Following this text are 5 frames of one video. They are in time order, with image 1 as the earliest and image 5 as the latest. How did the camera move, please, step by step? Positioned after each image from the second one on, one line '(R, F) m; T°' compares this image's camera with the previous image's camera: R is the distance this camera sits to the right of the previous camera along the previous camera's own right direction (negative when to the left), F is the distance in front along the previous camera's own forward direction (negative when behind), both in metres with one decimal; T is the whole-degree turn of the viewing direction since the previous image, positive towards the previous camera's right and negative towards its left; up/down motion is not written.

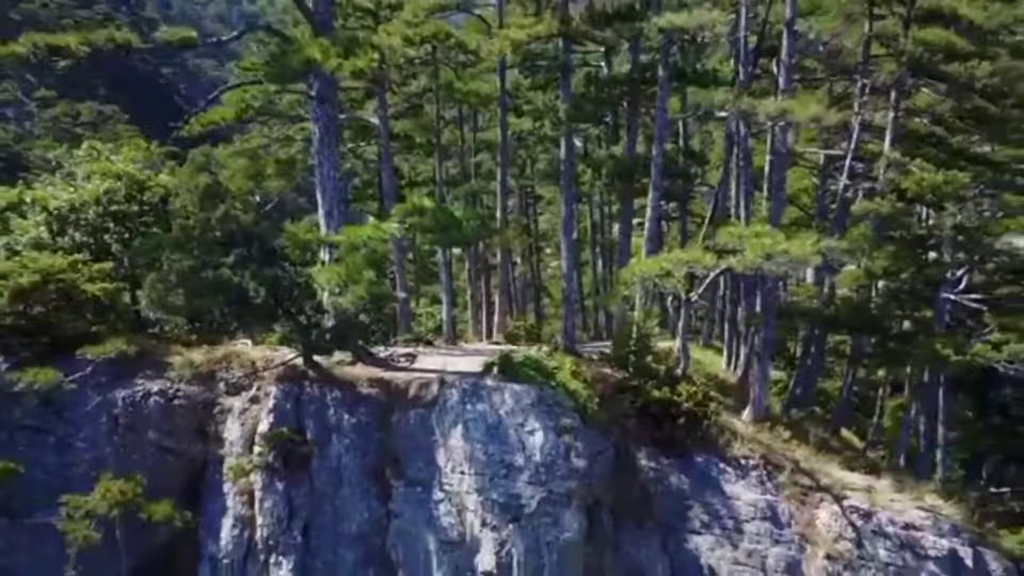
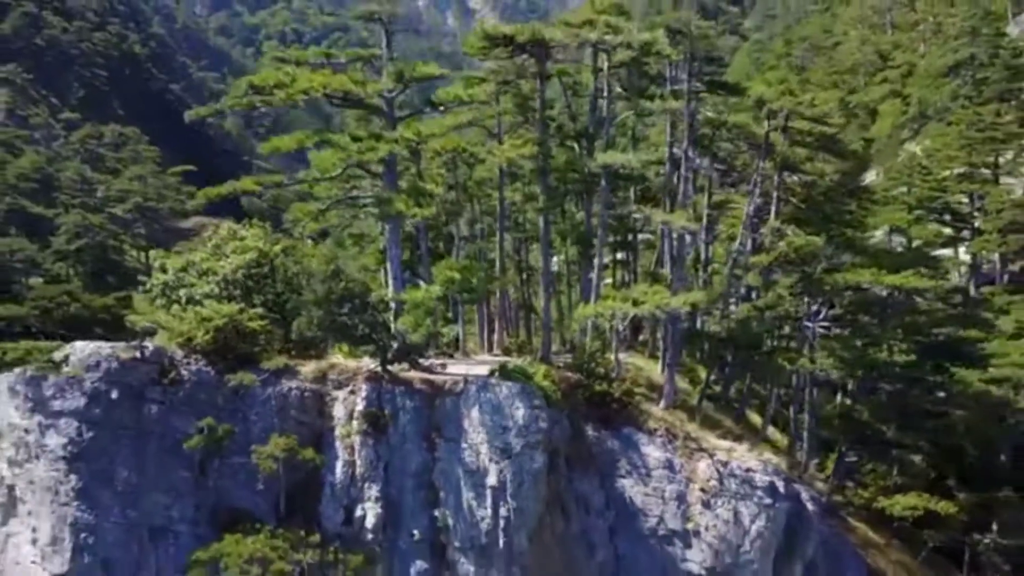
(0.0, -4.5) m; 0°
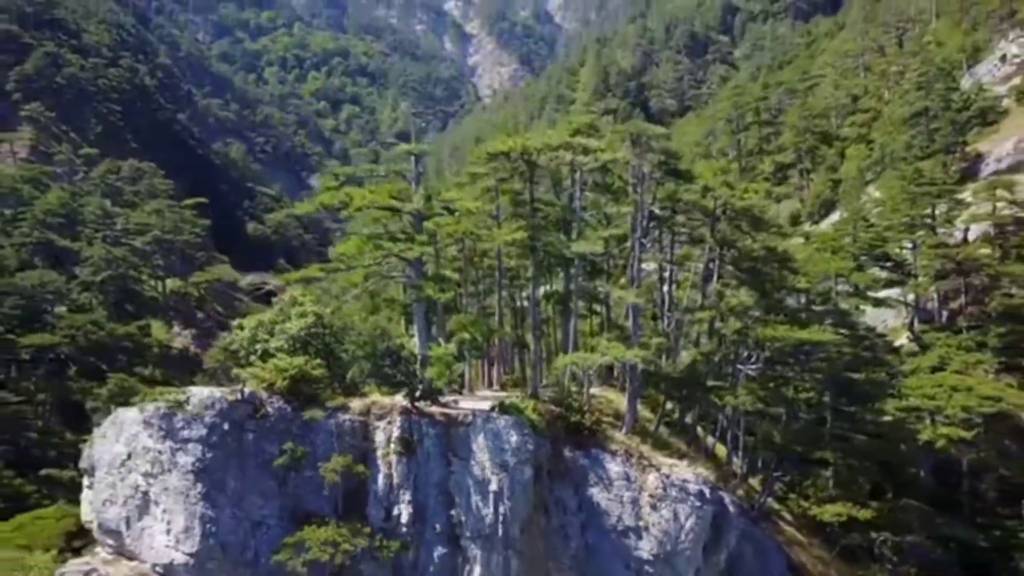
(0.0, -3.9) m; 0°
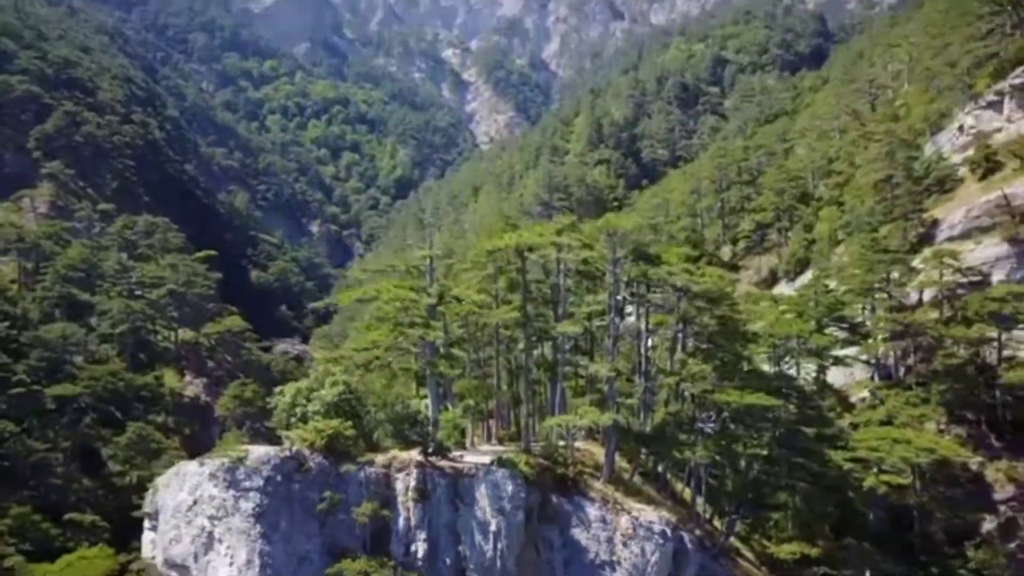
(0.0, -3.5) m; 0°
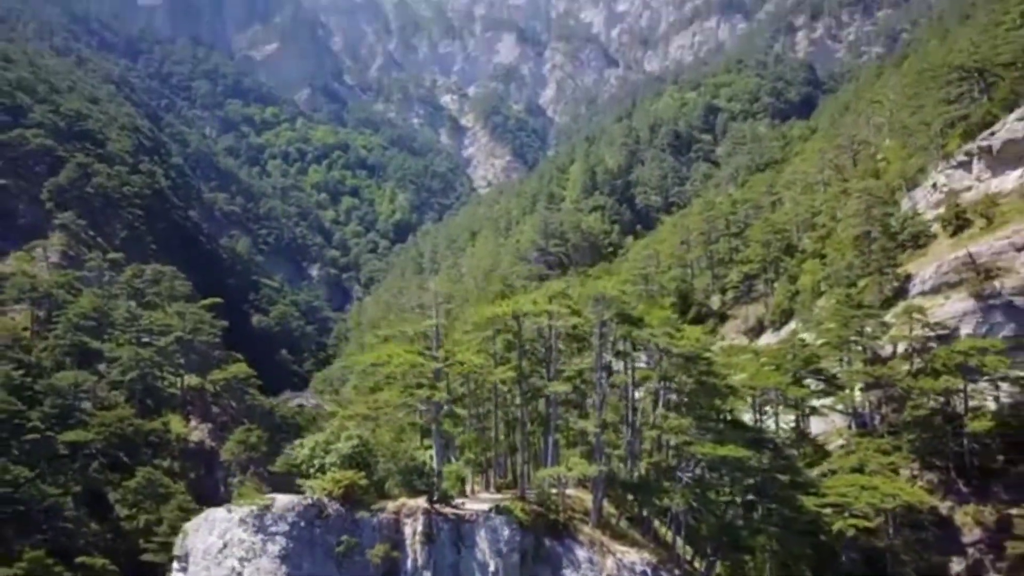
(0.0, -2.4) m; 0°
